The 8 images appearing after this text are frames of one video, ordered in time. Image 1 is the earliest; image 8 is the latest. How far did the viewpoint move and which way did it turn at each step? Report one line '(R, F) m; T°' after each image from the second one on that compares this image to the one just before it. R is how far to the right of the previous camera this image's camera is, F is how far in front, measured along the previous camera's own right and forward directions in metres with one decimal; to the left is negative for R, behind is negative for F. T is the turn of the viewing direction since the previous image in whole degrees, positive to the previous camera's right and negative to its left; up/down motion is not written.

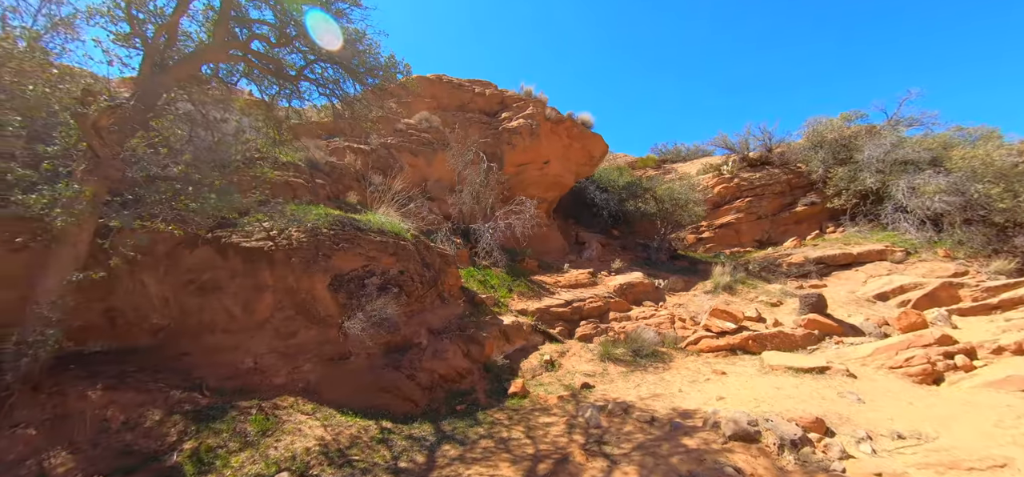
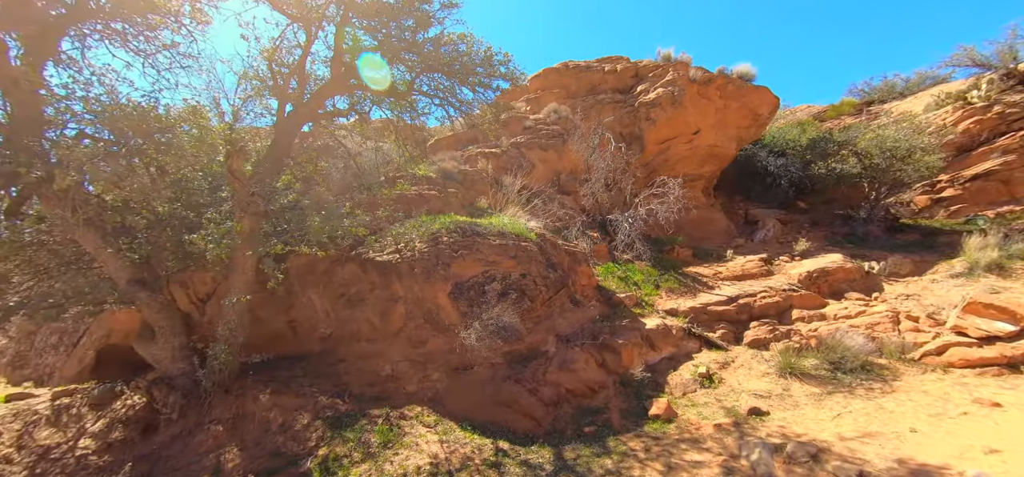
(+0.4, +0.7) m; -22°
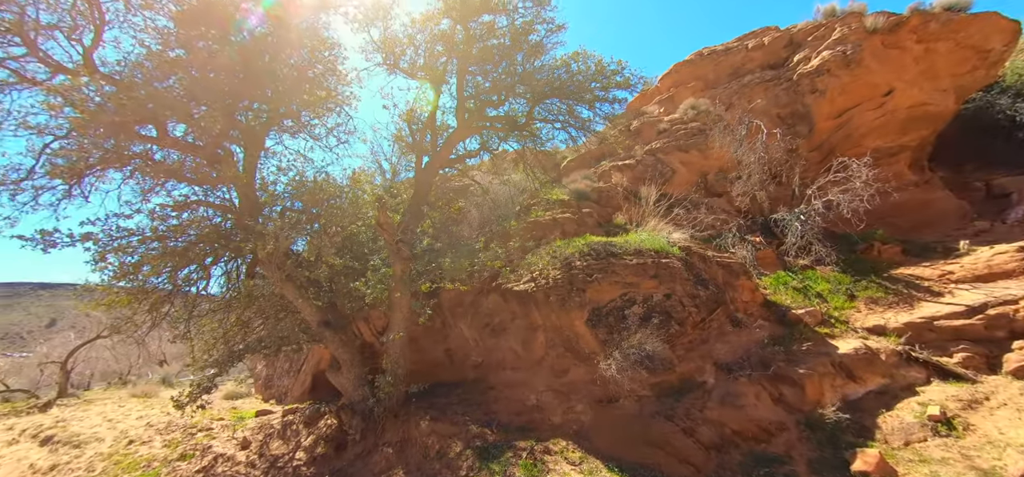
(+0.2, +0.2) m; -20°
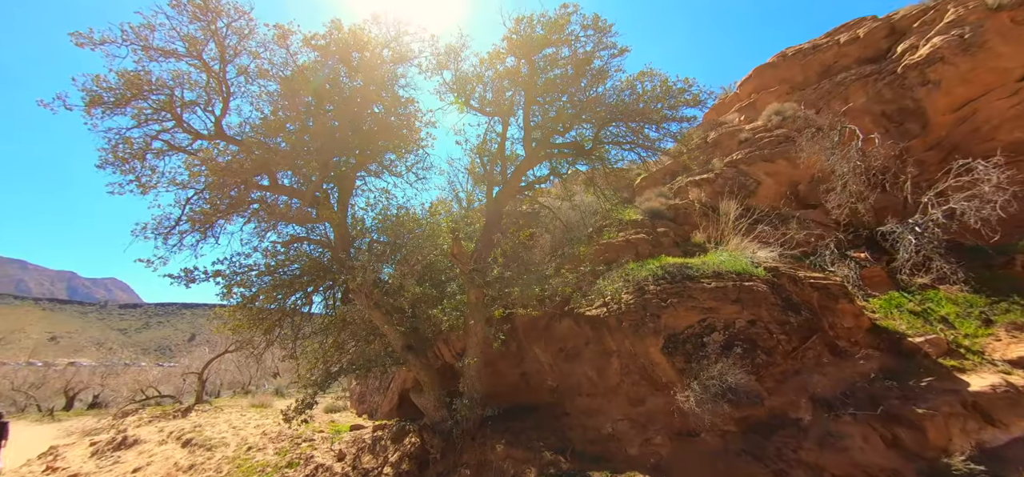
(+0.1, -0.1) m; -10°
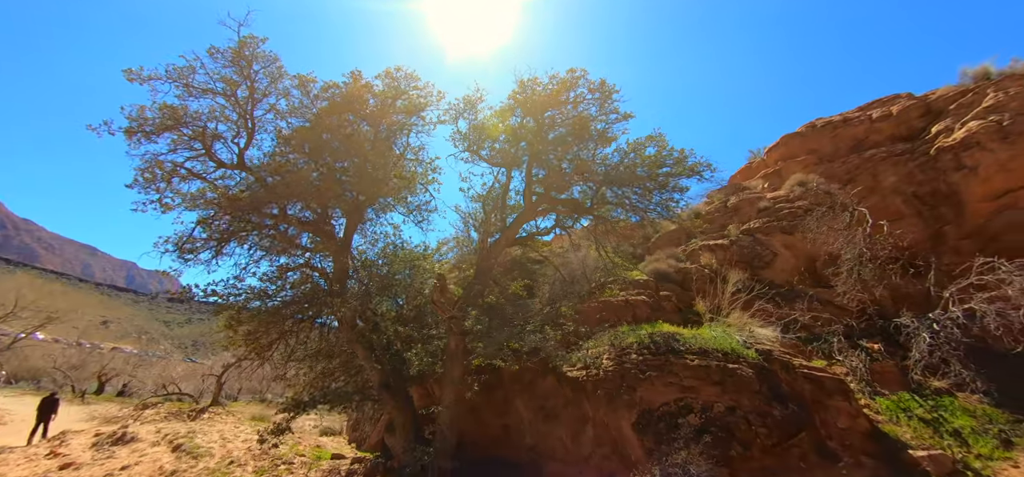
(+0.6, 0.0) m; -5°
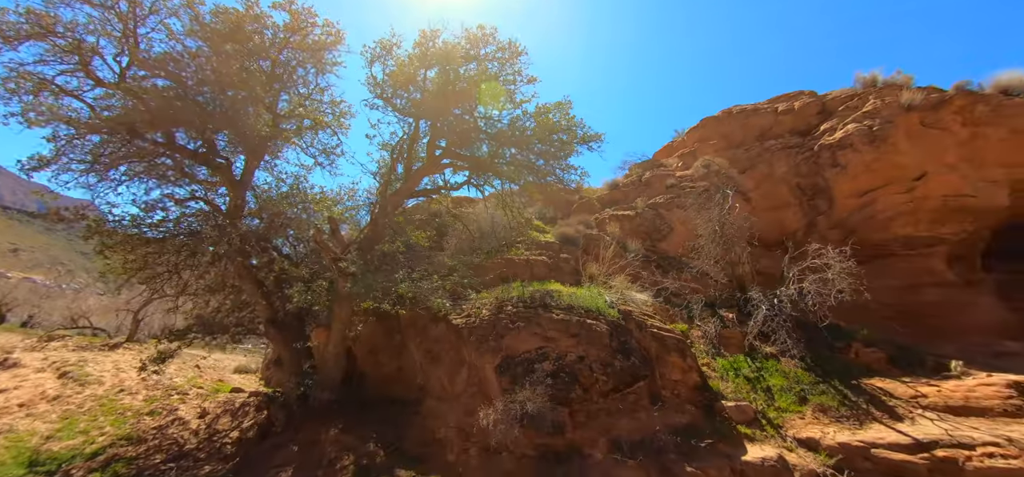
(+1.0, -0.3) m; +5°
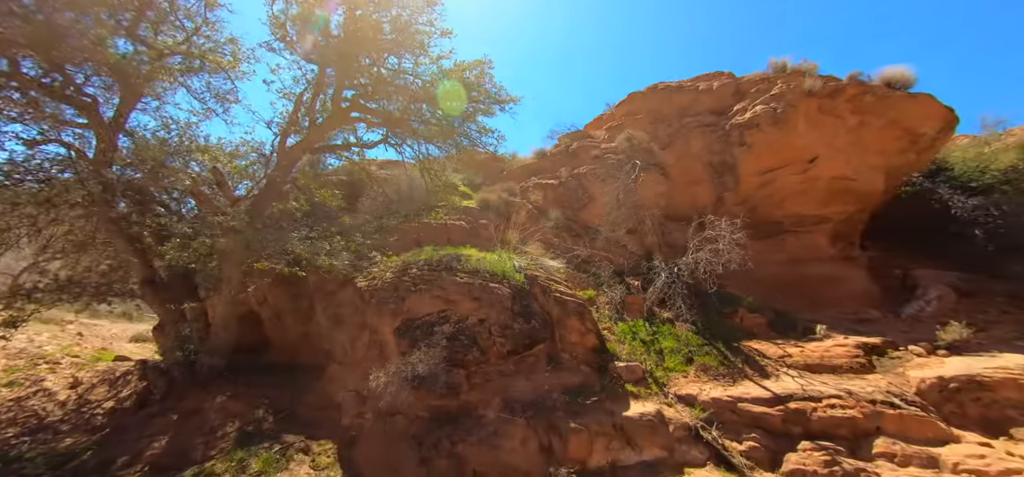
(+0.6, +0.1) m; +7°
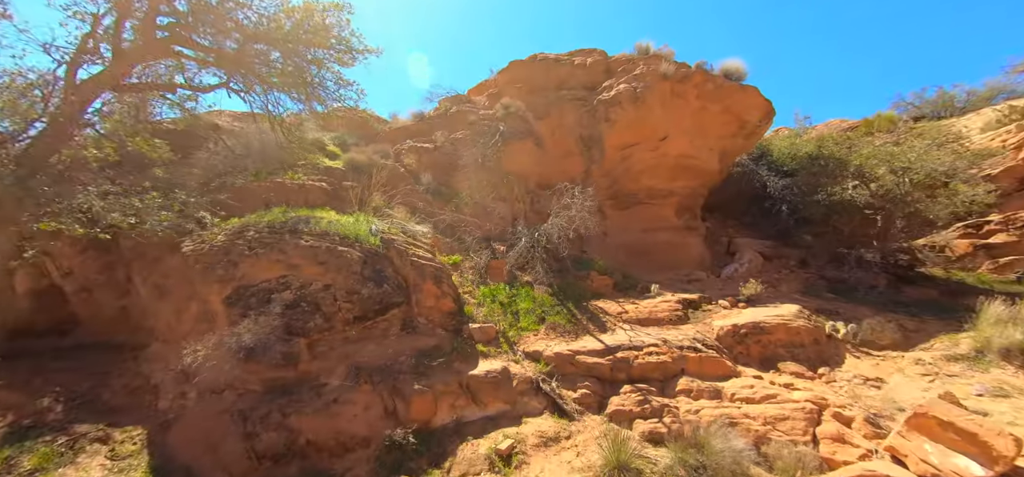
(+0.6, 0.0) m; +13°
